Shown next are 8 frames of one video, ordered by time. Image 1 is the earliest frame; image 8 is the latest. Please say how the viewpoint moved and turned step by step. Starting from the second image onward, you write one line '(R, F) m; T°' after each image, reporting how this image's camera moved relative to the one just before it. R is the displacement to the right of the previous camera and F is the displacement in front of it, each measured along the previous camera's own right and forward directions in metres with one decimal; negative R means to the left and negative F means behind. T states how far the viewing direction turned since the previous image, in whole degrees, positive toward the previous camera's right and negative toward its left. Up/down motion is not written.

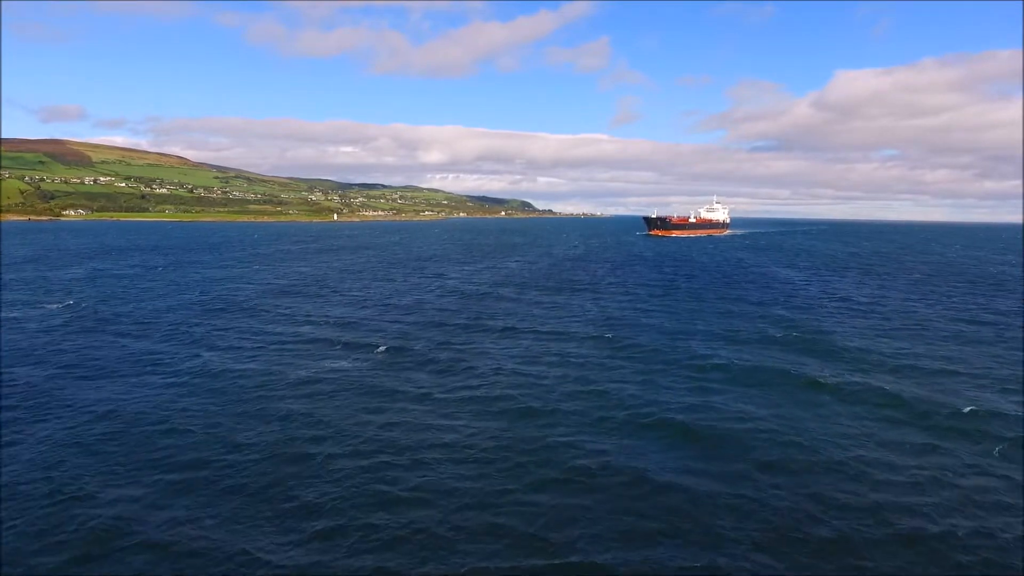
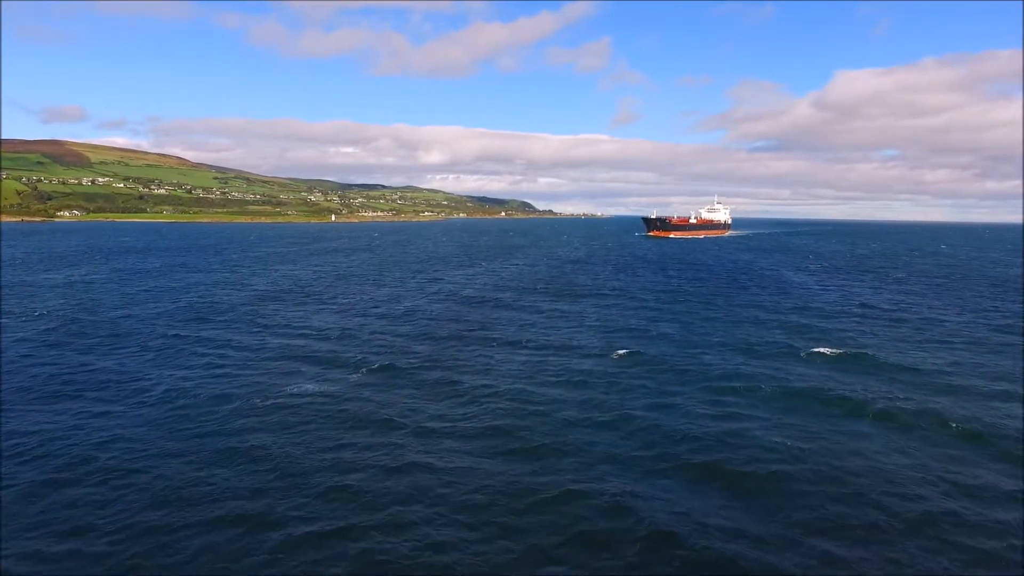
(+0.2, +3.5) m; 0°
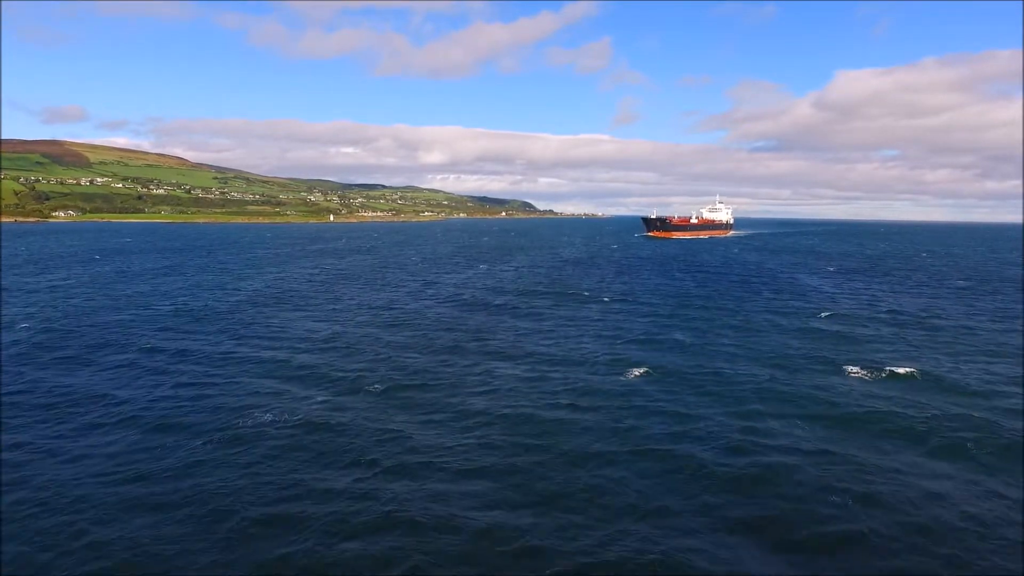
(-0.4, +3.3) m; 0°
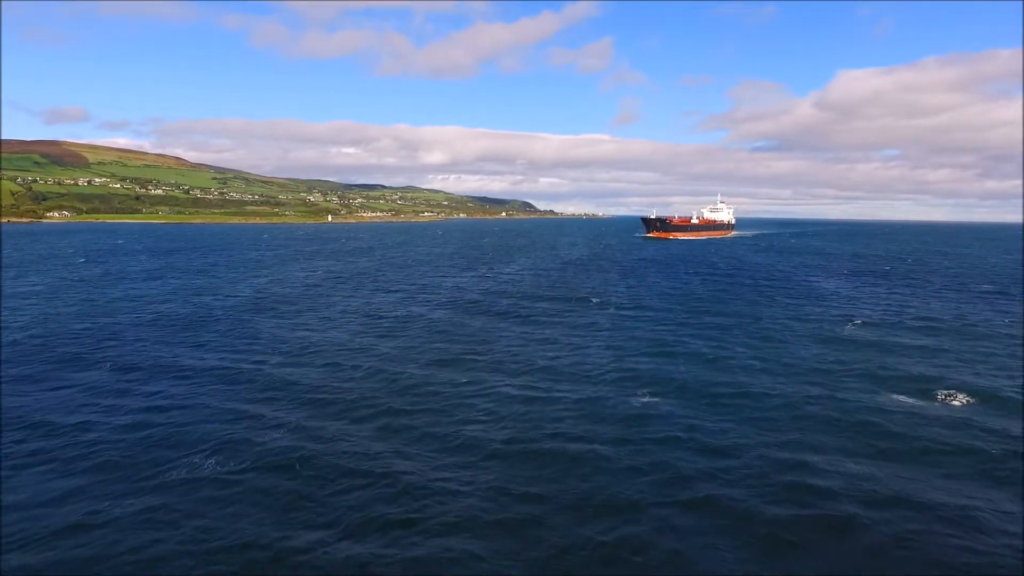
(0.0, +3.7) m; 0°
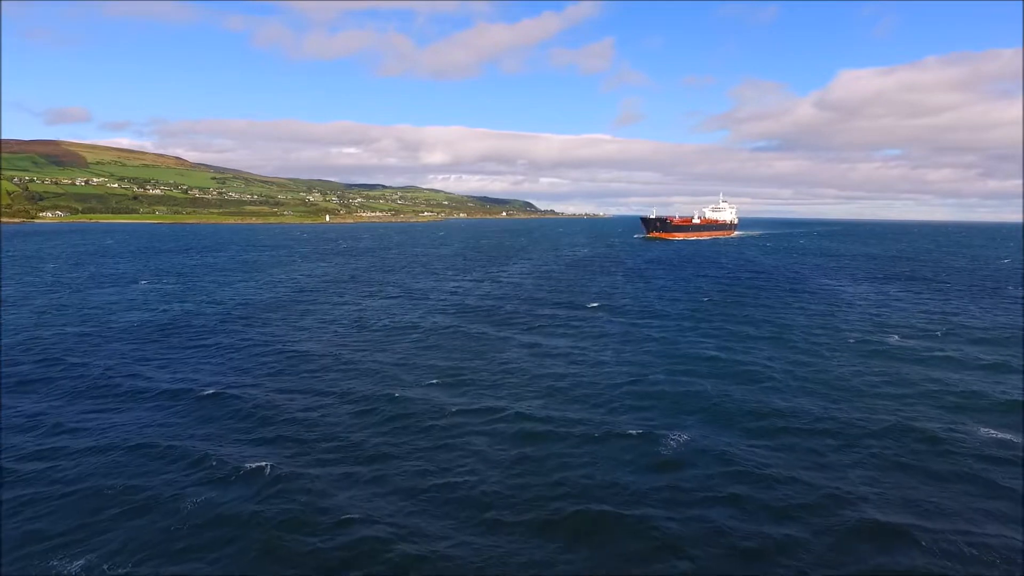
(+0.3, +5.2) m; 0°
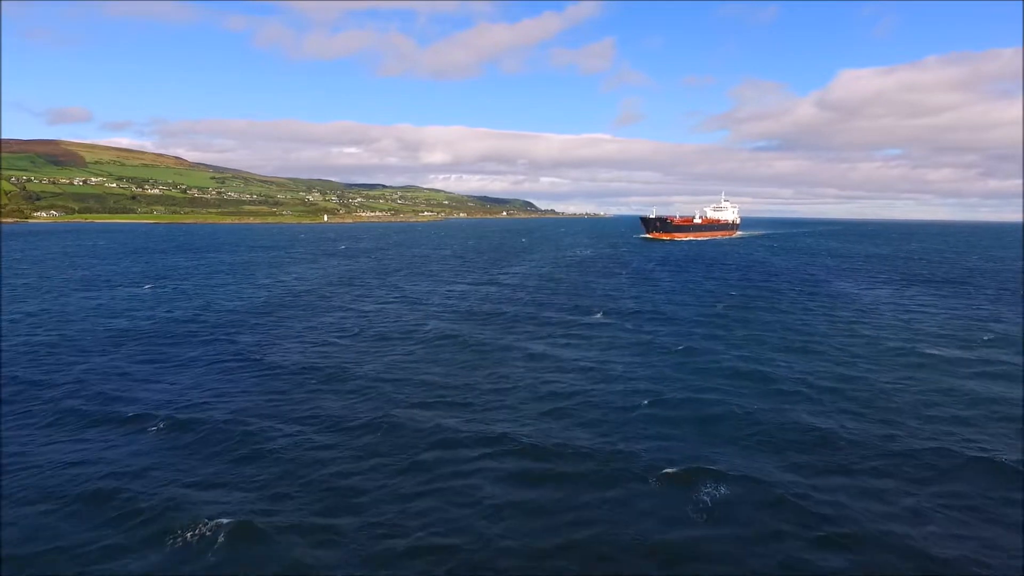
(-0.4, +3.6) m; 0°
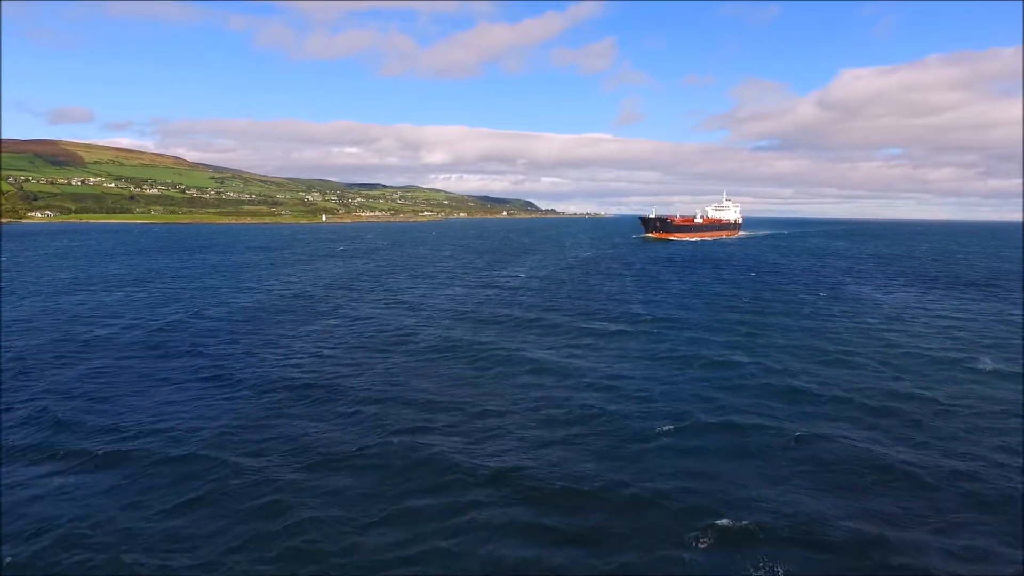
(-0.4, +3.5) m; 0°
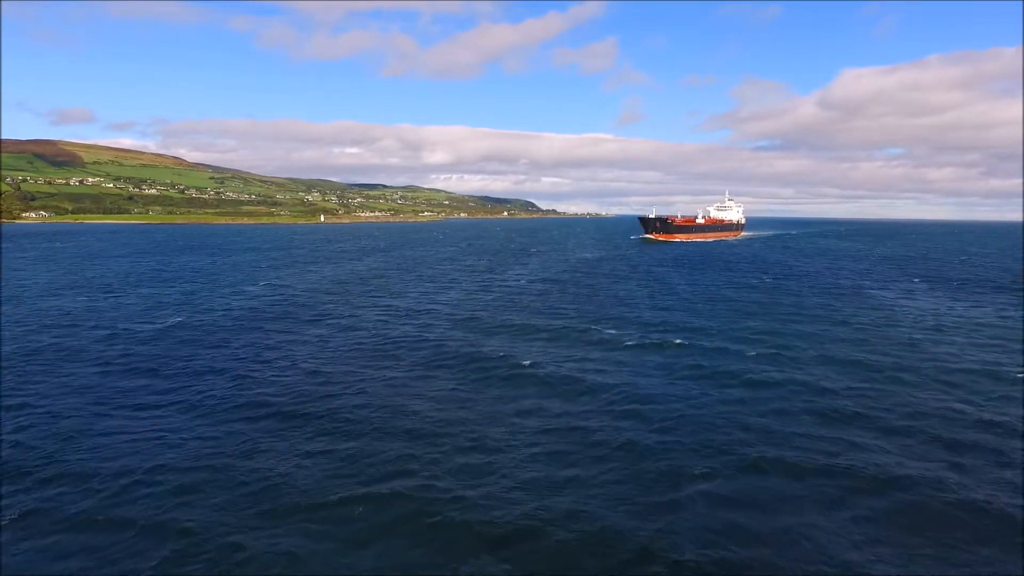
(-0.5, +4.2) m; 0°
